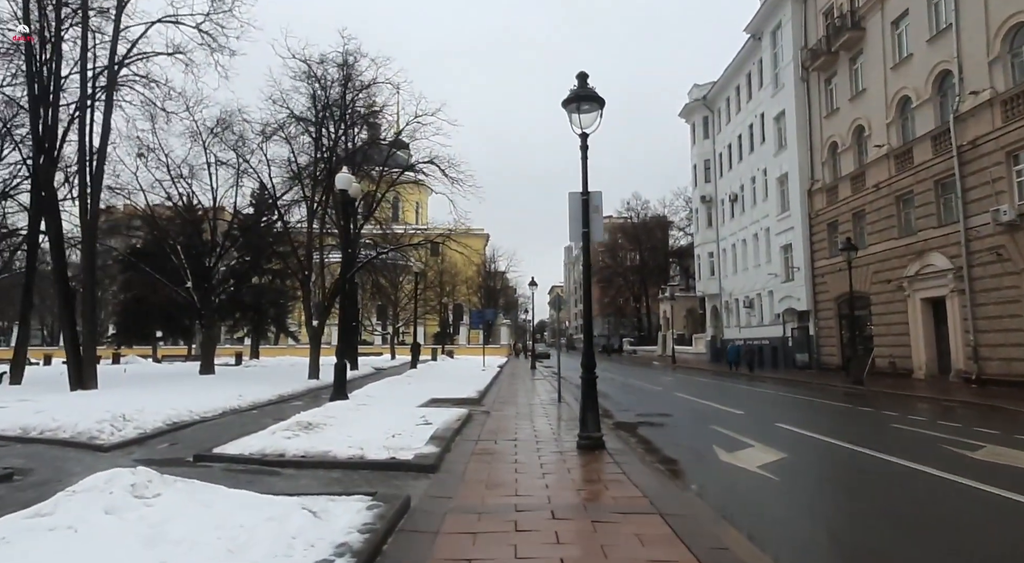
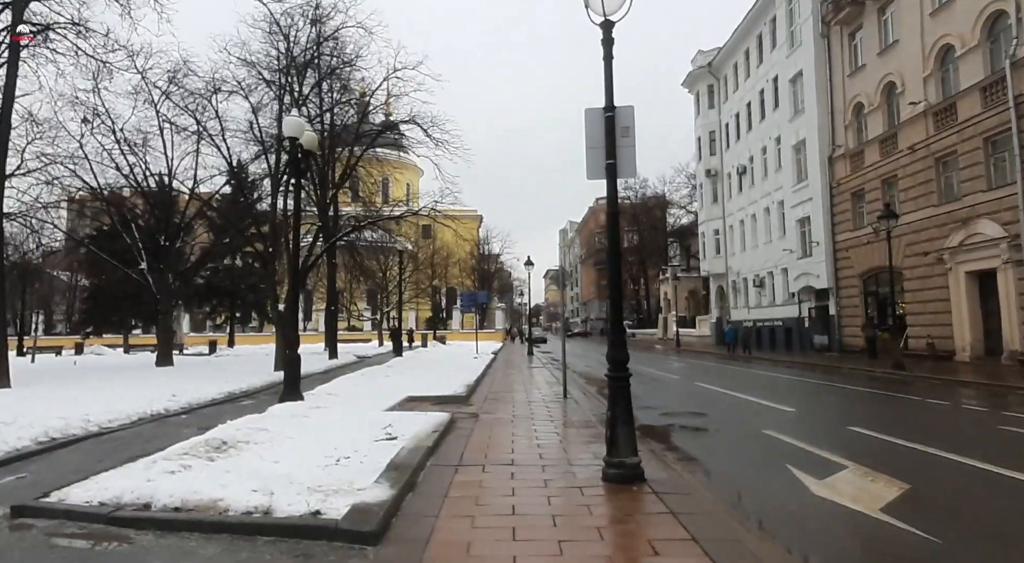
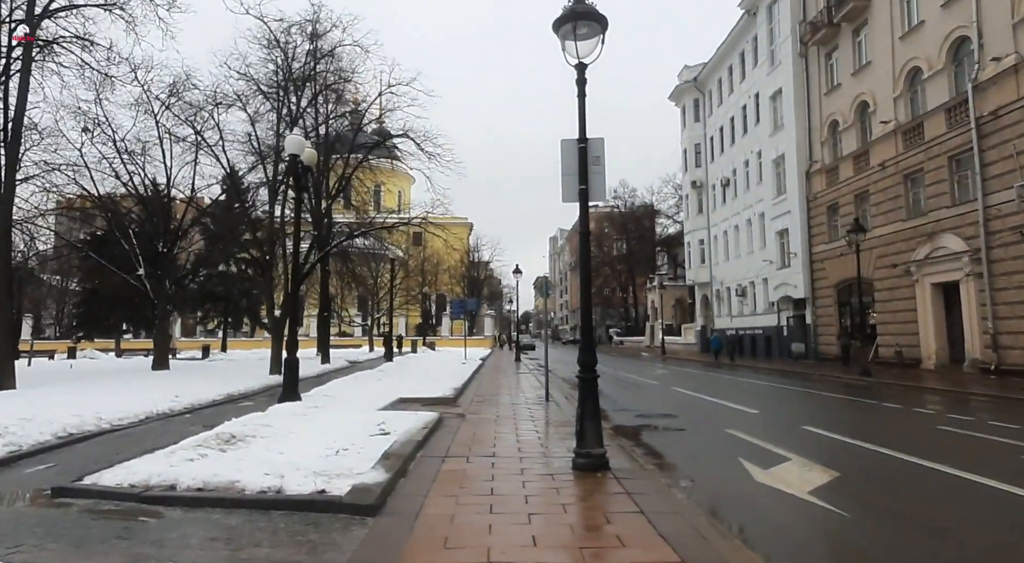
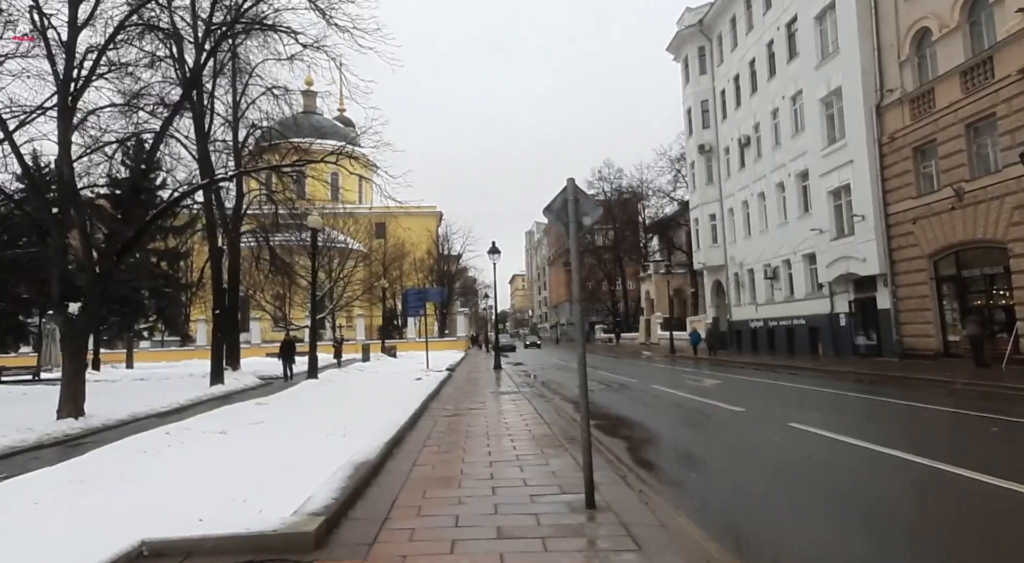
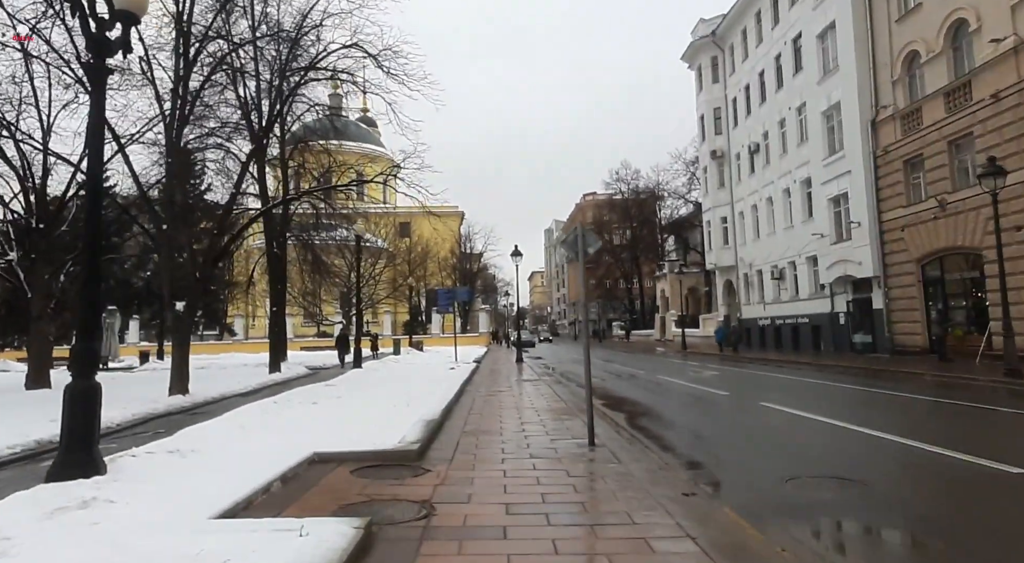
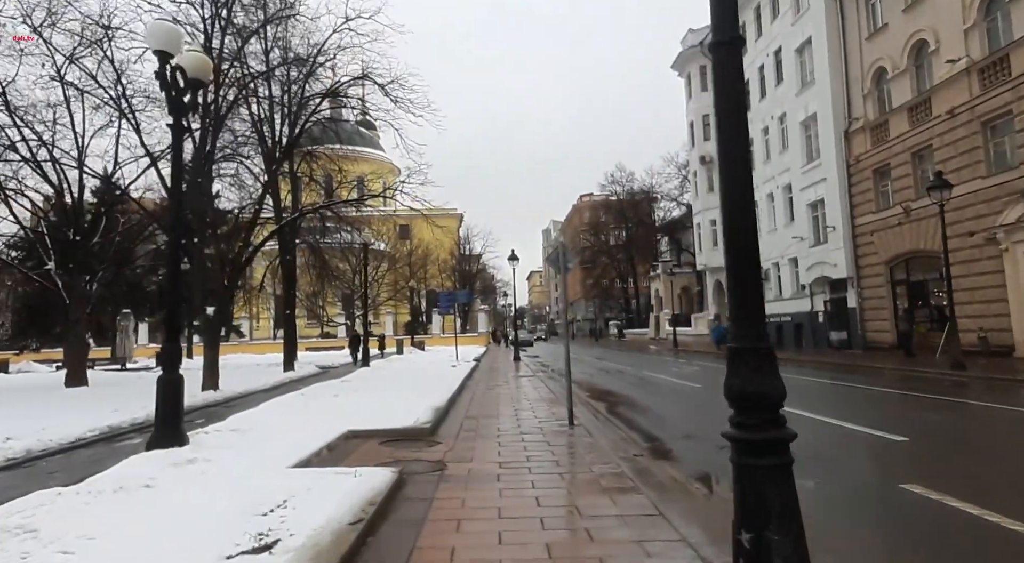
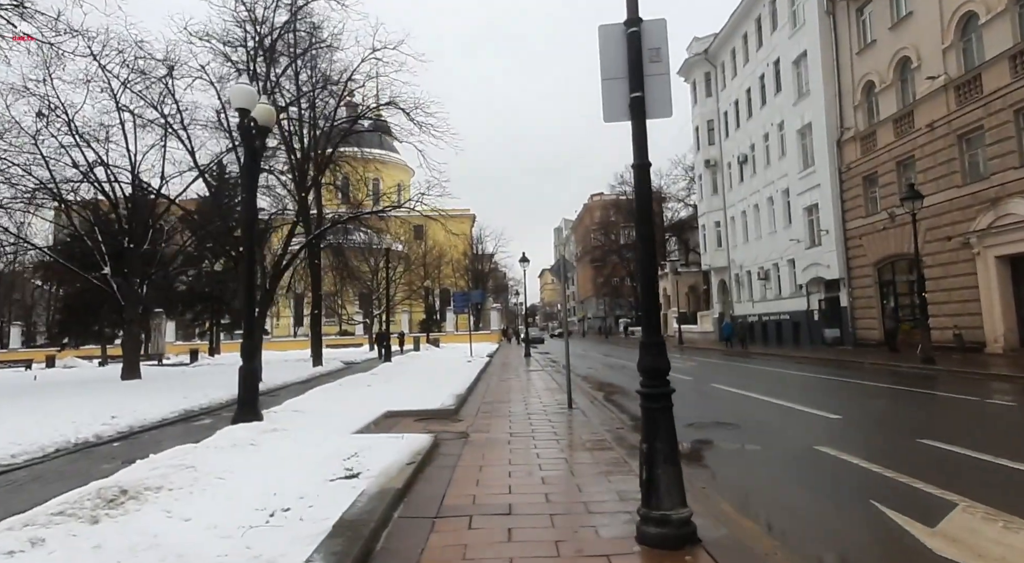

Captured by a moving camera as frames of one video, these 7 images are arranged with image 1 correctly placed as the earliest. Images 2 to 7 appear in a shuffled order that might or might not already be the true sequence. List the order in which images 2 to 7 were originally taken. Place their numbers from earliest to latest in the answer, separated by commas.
3, 2, 7, 6, 5, 4
